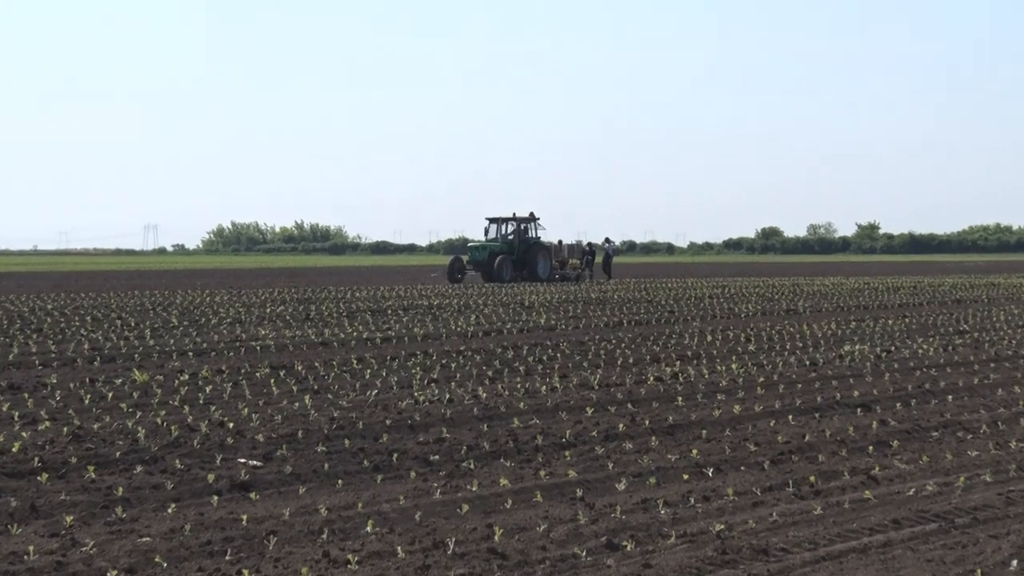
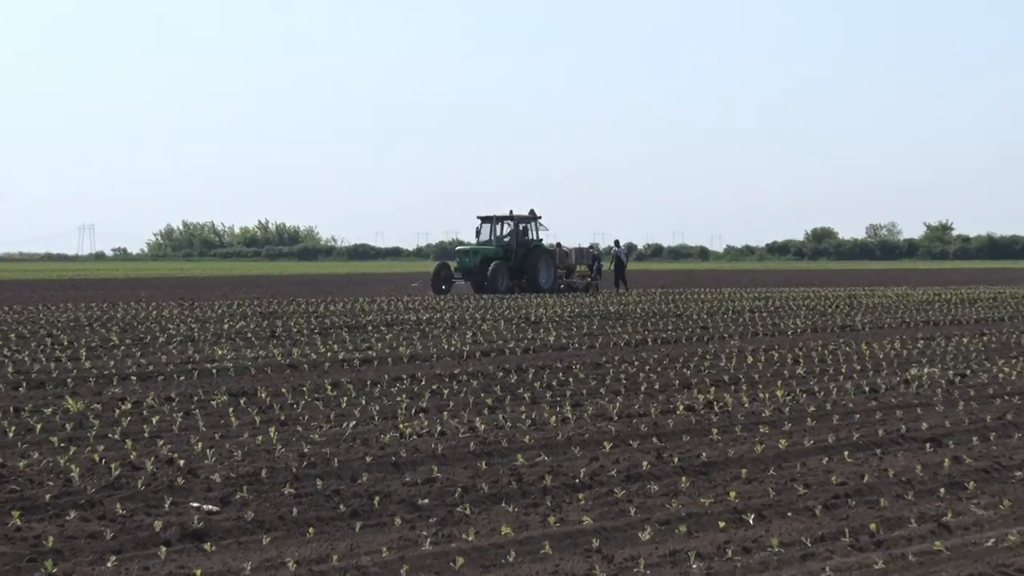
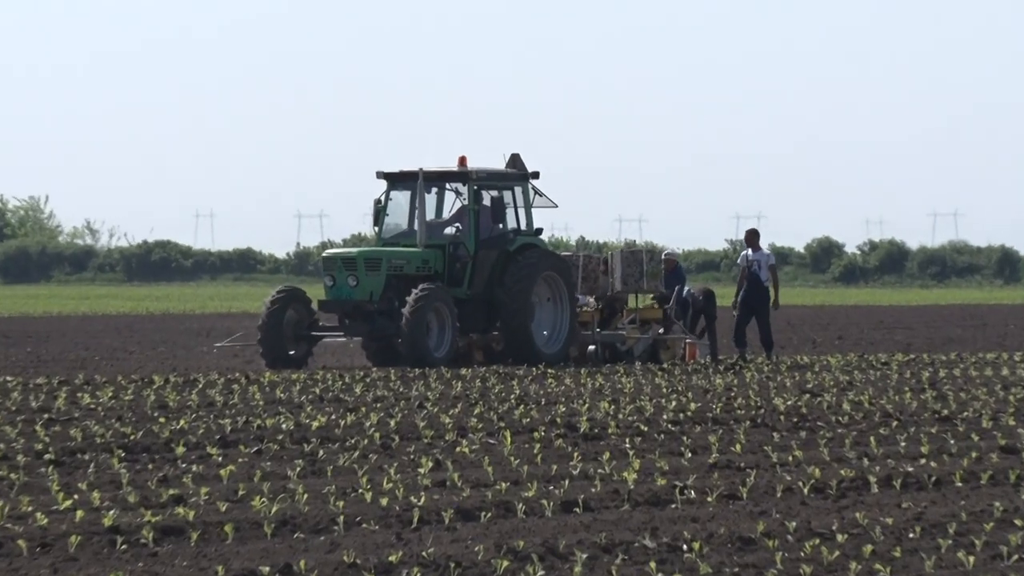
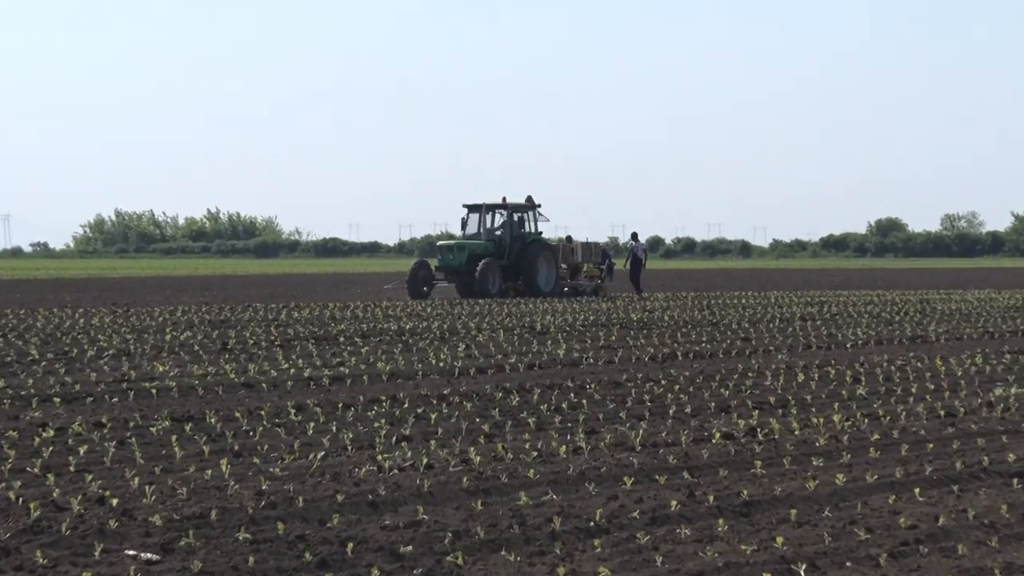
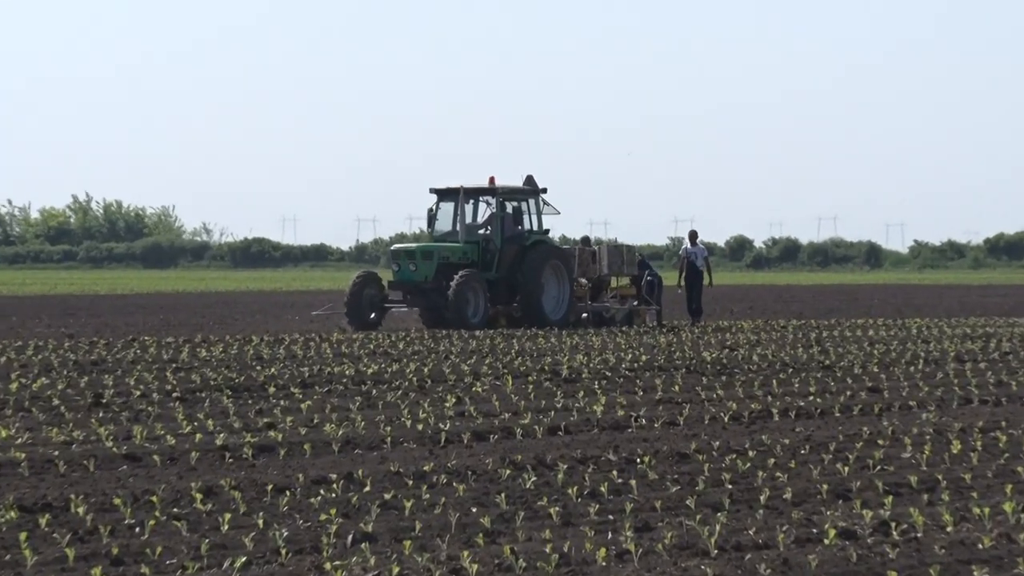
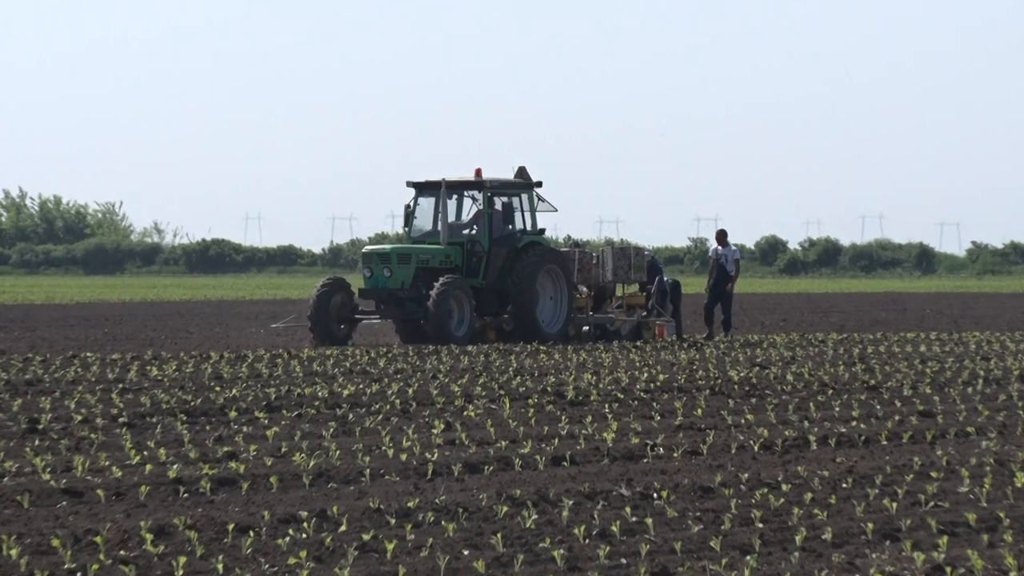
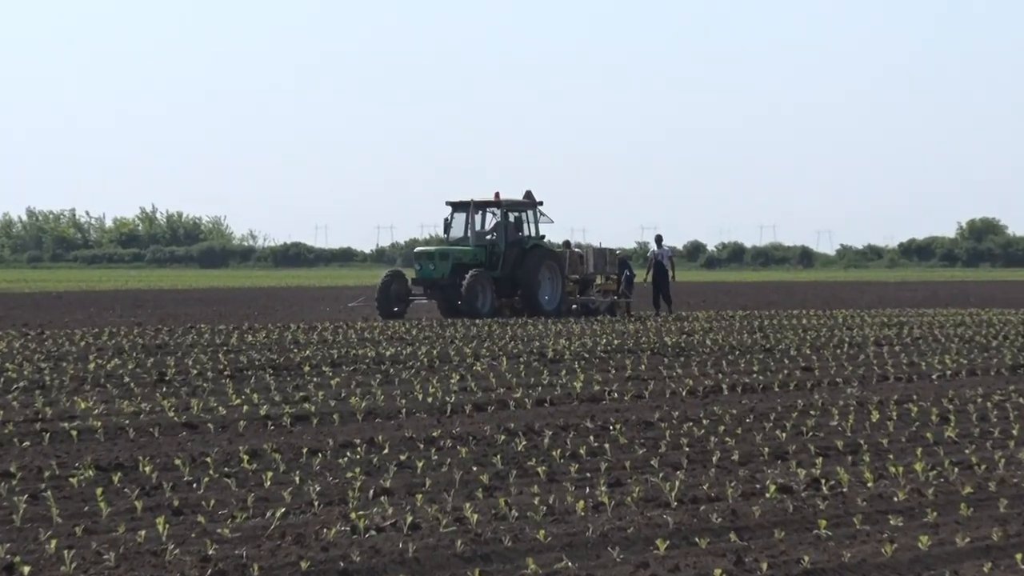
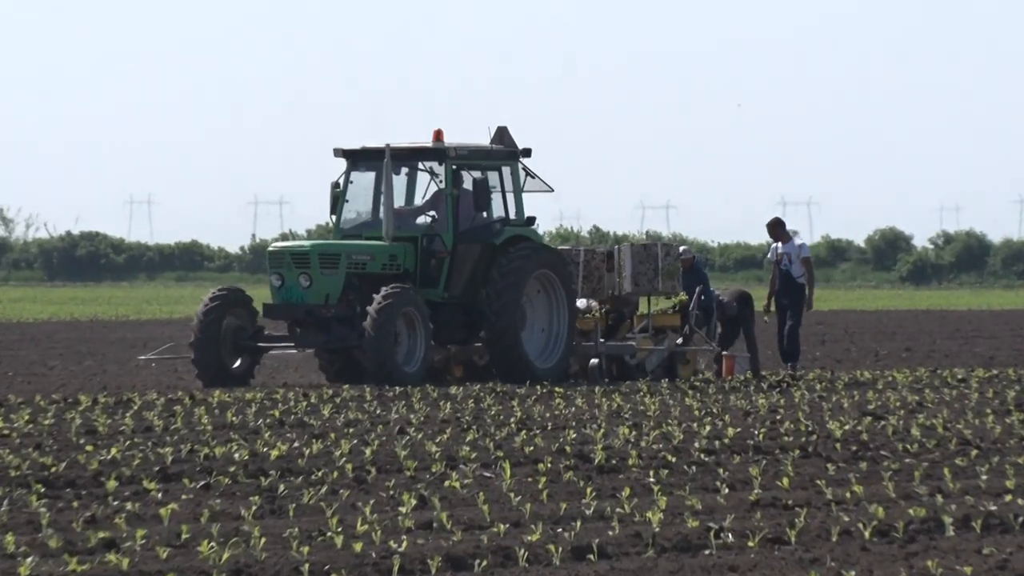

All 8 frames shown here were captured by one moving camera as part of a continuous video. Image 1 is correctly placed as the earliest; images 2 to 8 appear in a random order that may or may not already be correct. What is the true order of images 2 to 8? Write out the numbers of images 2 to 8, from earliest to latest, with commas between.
2, 4, 7, 5, 6, 3, 8
